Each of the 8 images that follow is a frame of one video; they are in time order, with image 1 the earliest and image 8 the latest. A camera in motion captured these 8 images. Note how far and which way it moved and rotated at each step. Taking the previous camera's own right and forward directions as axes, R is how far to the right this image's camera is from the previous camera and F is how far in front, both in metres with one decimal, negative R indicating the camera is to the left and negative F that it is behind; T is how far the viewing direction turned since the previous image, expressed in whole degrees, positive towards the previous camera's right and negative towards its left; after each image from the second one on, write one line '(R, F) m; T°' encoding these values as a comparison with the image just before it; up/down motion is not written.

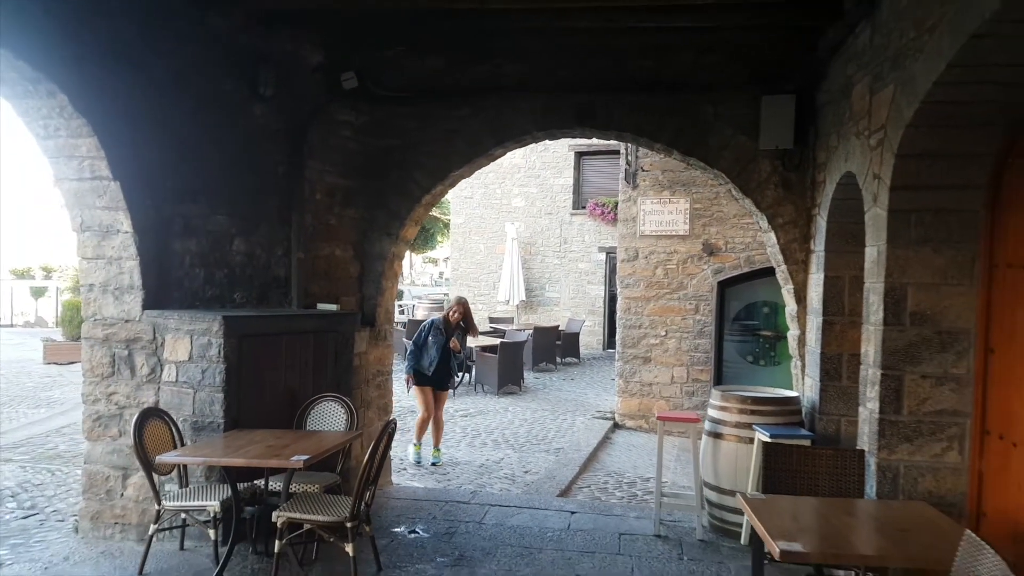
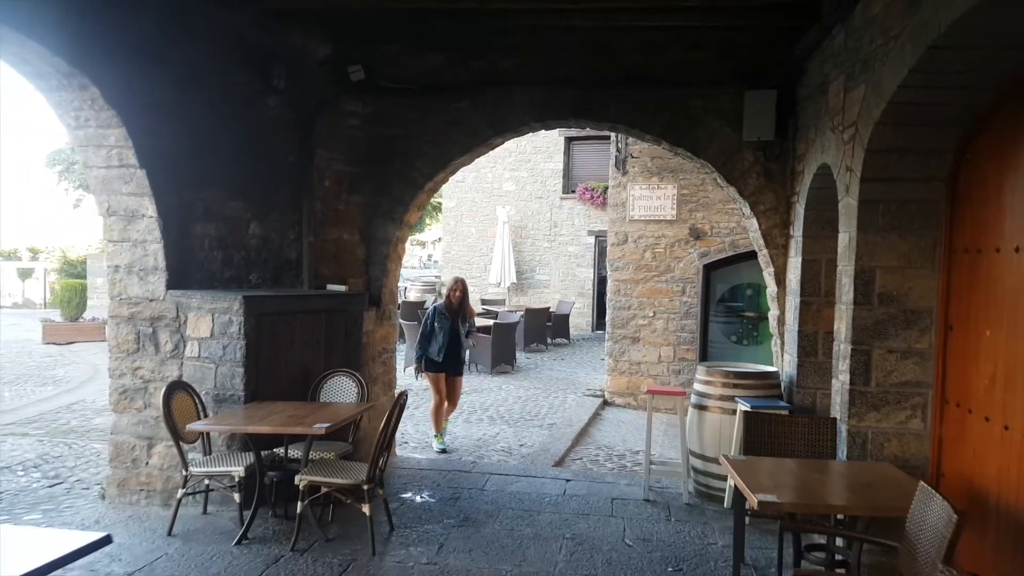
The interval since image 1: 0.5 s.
(-0.1, -0.3) m; +1°
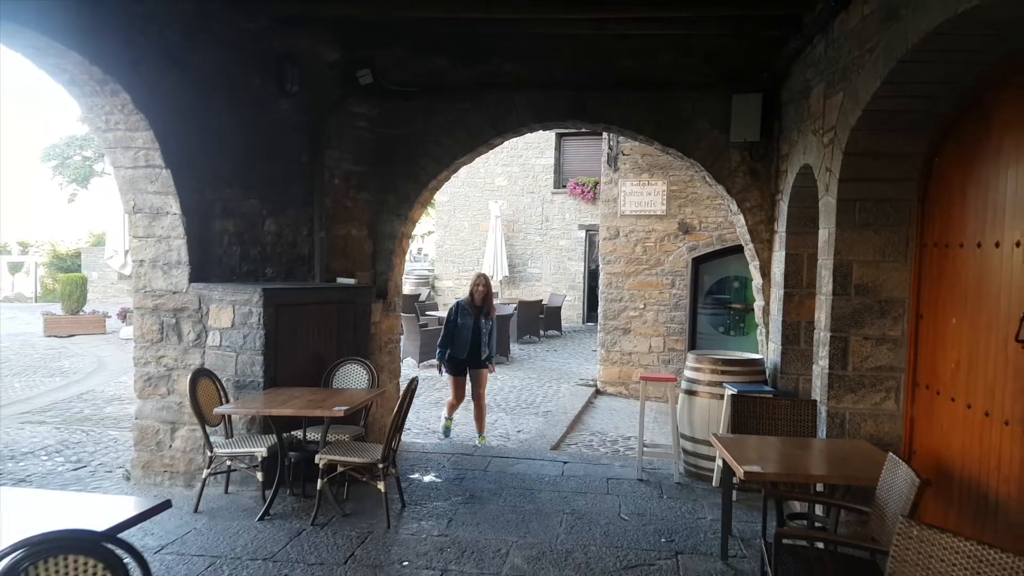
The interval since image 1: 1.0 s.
(-0.1, -0.3) m; +1°
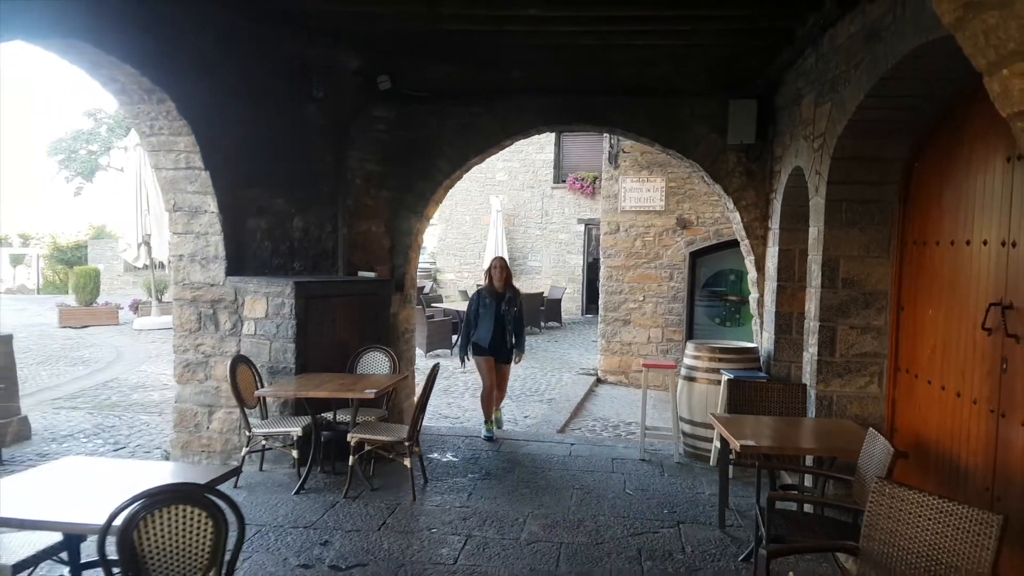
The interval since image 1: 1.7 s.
(-0.1, -0.3) m; 0°
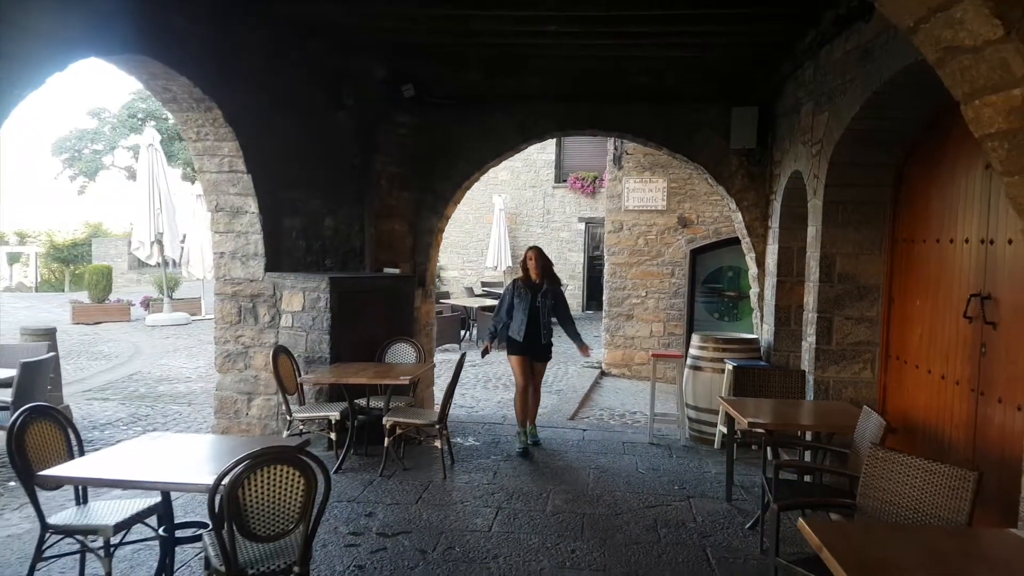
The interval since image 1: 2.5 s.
(-0.2, -0.3) m; +1°
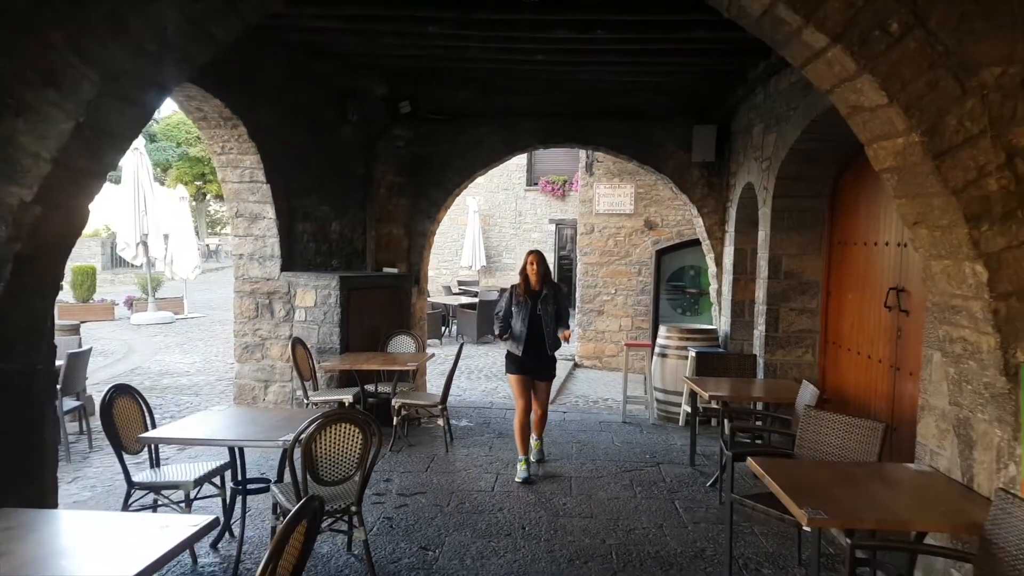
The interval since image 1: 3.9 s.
(-0.2, -0.6) m; +3°
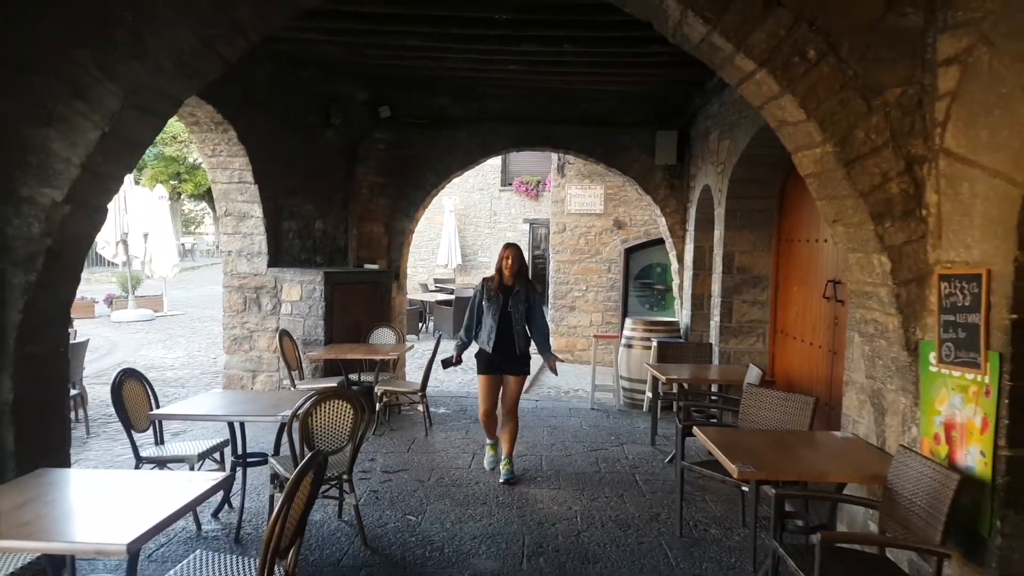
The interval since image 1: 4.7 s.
(0.0, -0.4) m; +2°
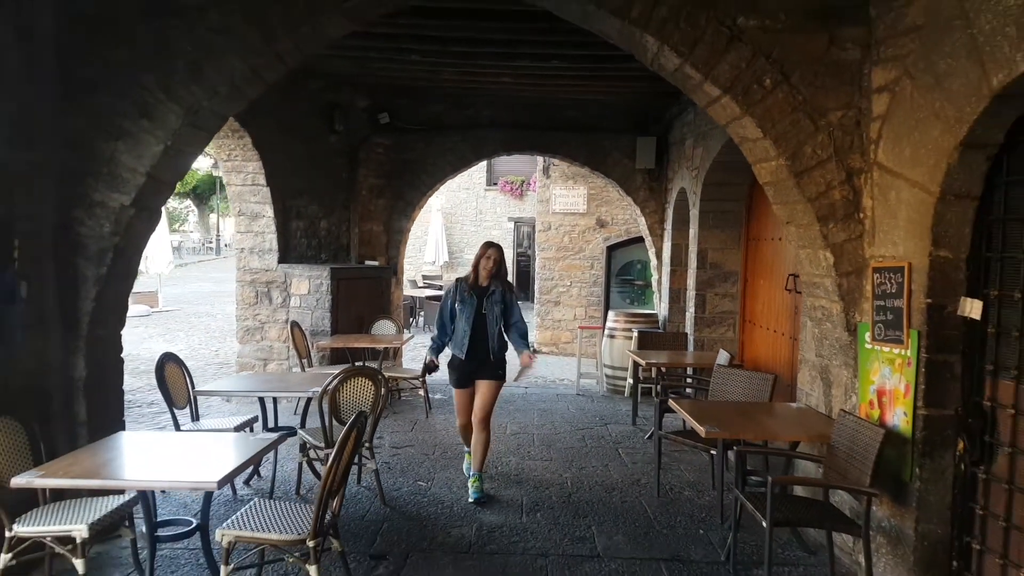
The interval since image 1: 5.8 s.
(-0.1, -0.5) m; +1°
